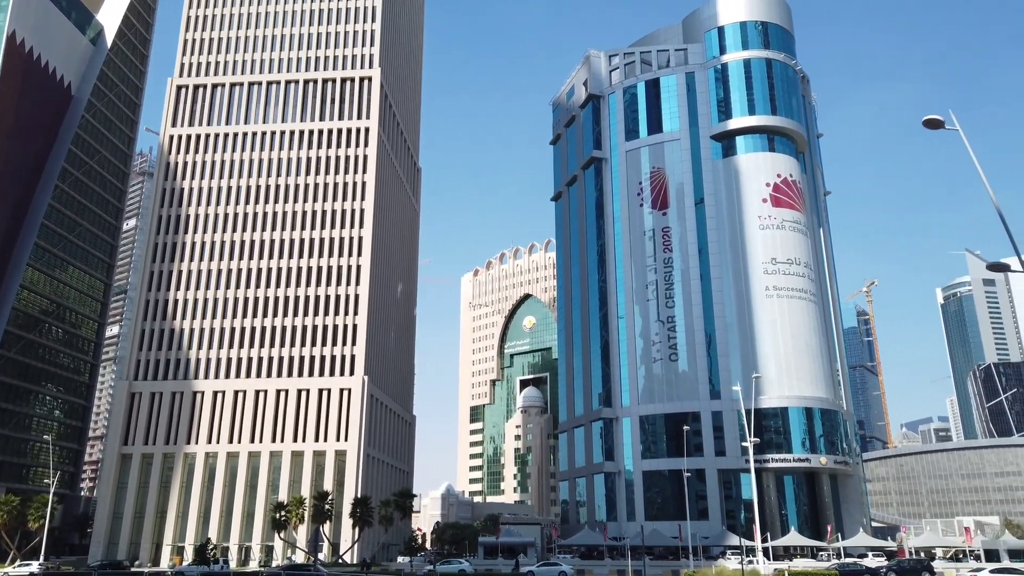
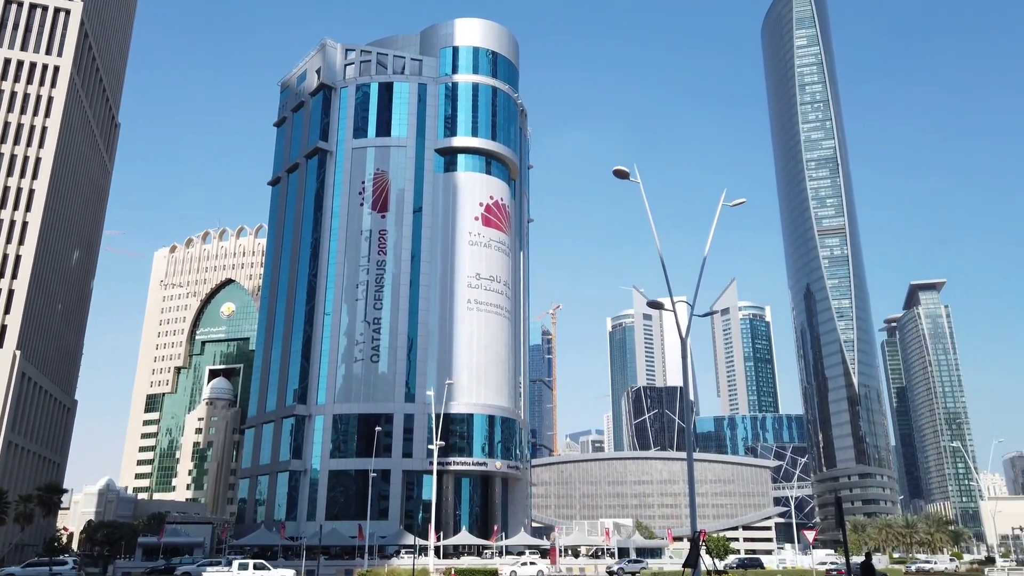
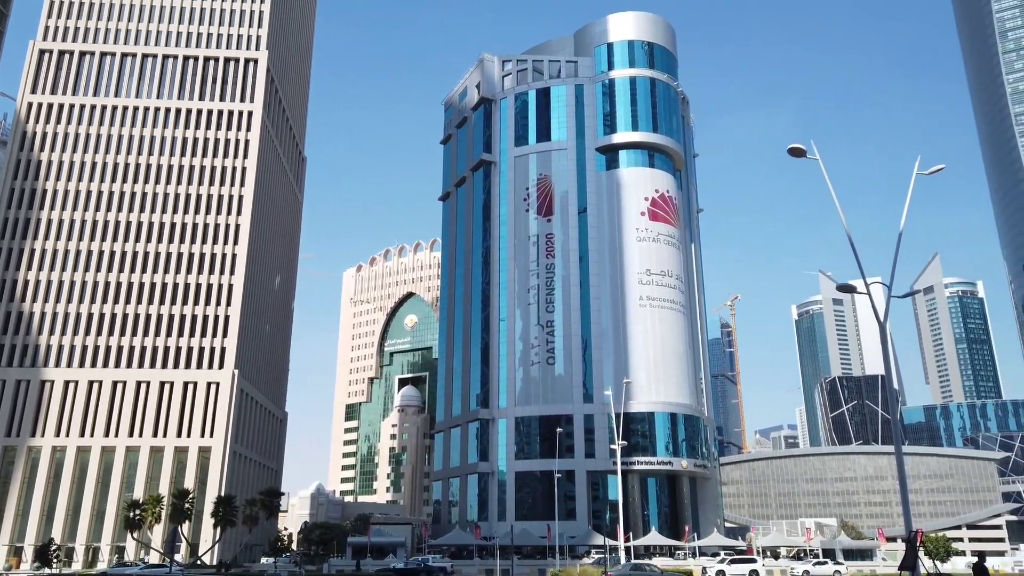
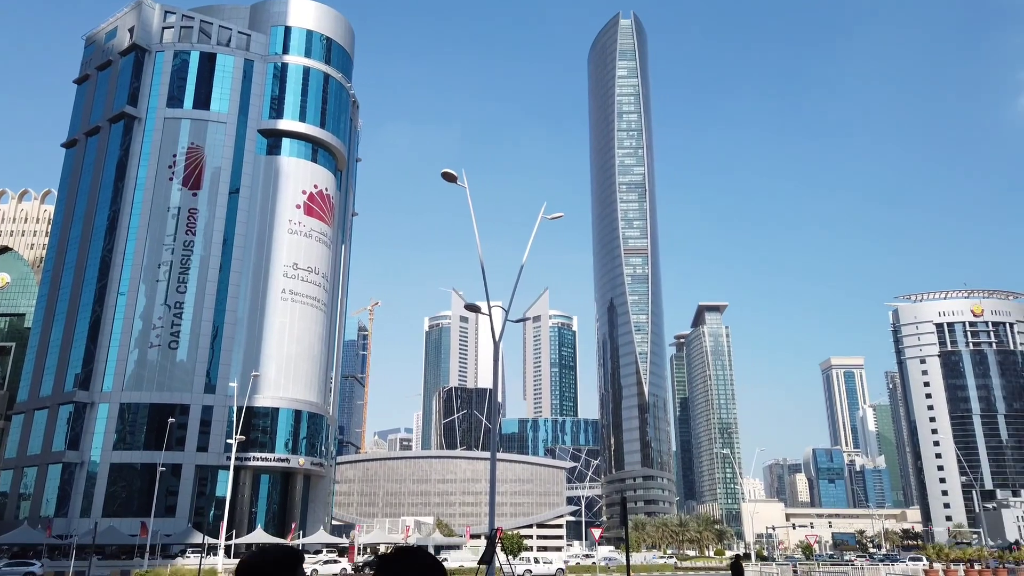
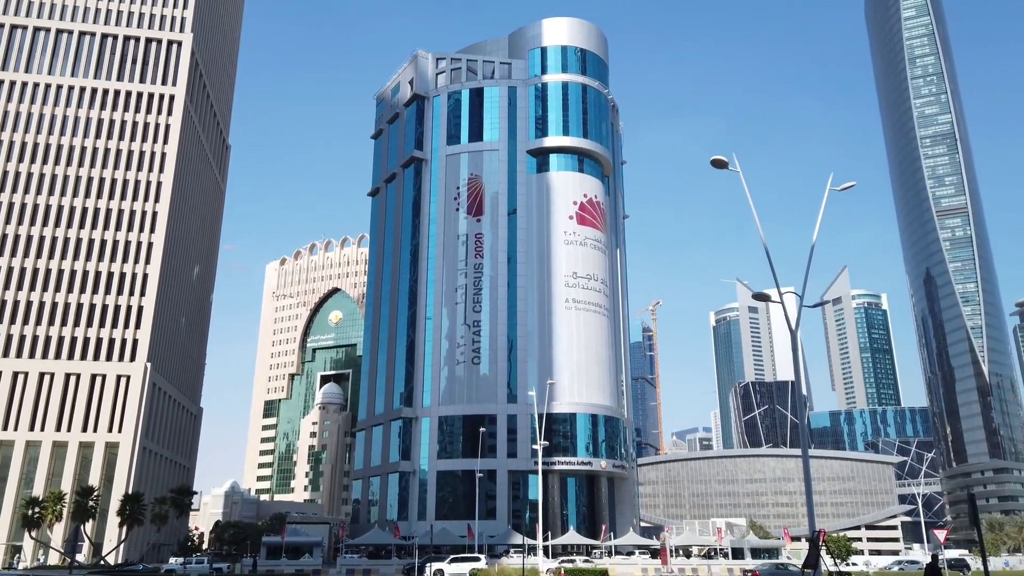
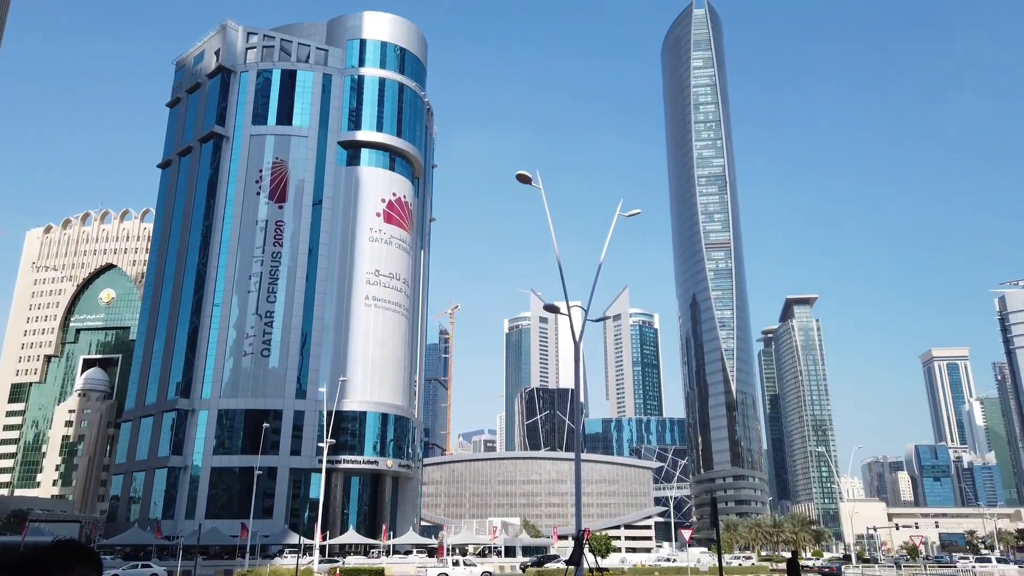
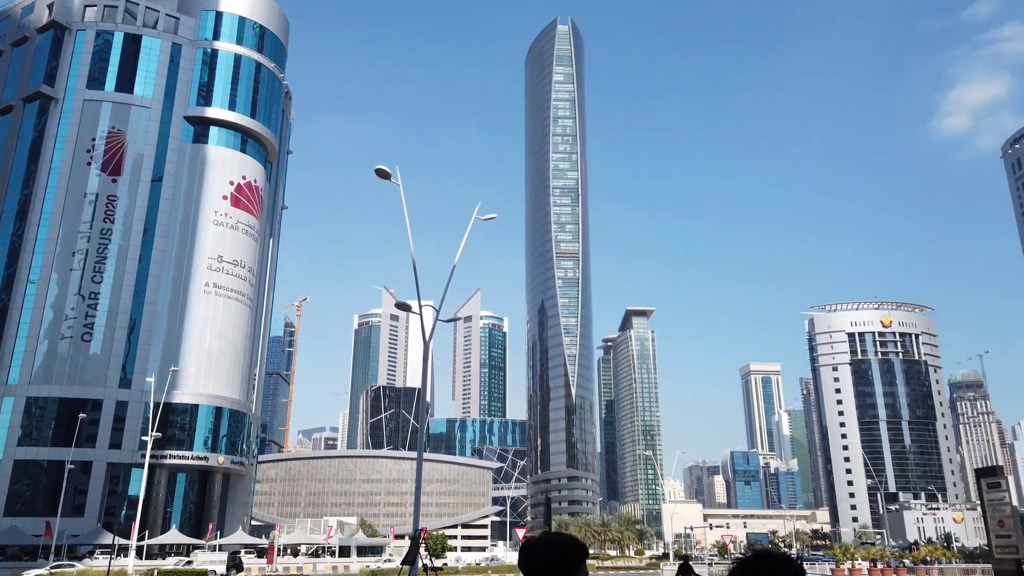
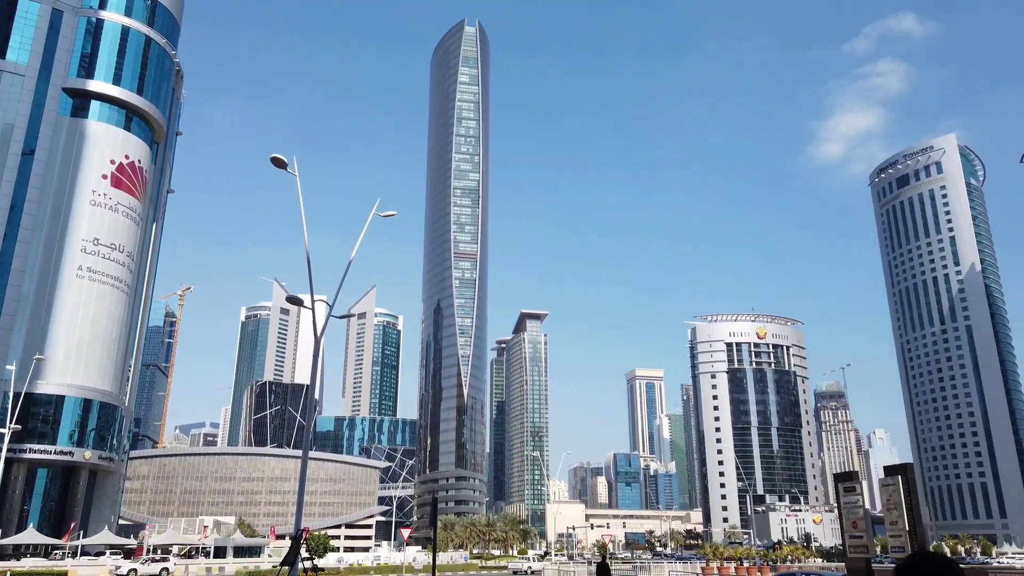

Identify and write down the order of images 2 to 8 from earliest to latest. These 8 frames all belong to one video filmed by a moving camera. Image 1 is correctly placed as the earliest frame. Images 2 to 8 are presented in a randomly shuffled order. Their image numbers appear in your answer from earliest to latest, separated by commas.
3, 5, 2, 6, 4, 7, 8
